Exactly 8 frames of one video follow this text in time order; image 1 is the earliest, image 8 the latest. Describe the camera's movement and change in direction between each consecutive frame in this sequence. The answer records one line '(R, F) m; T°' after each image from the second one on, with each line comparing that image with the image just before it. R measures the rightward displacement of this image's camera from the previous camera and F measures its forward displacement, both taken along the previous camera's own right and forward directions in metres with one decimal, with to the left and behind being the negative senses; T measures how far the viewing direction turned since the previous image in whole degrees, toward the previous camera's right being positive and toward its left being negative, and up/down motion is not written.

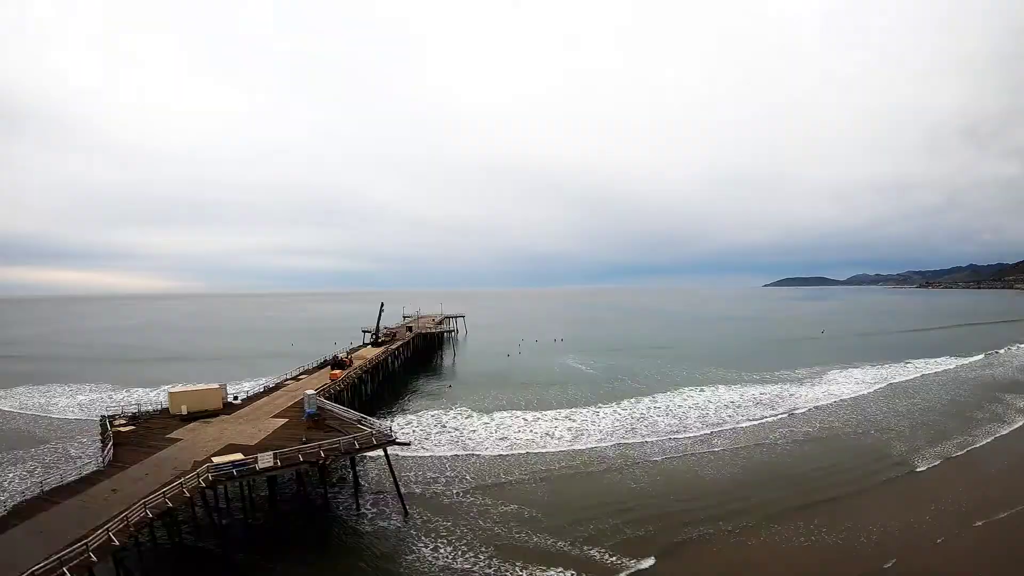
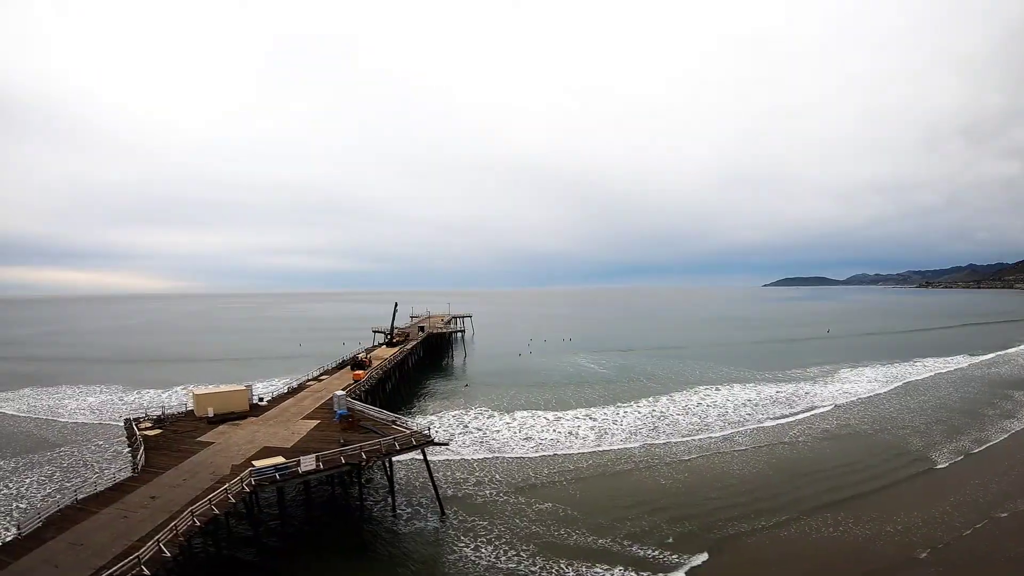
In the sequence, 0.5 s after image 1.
(-1.7, +0.2) m; +1°
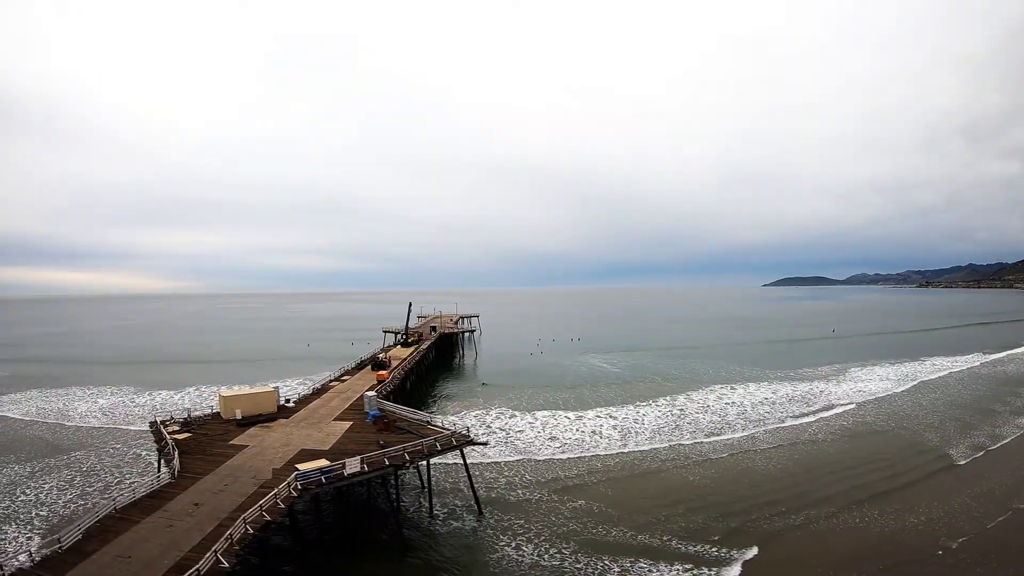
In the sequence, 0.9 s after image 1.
(-1.7, +0.2) m; +1°
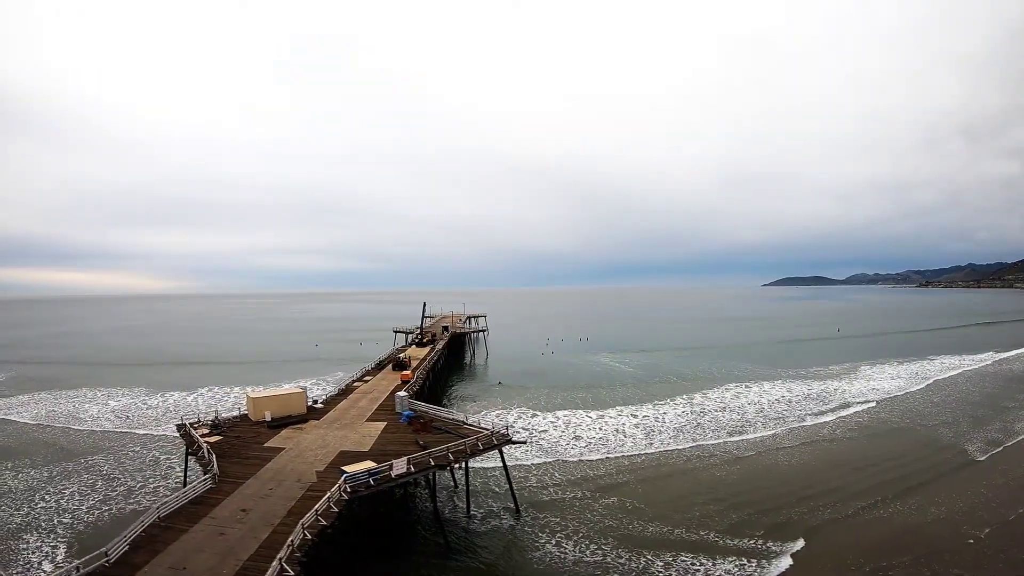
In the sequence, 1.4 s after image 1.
(-1.7, +0.2) m; +1°
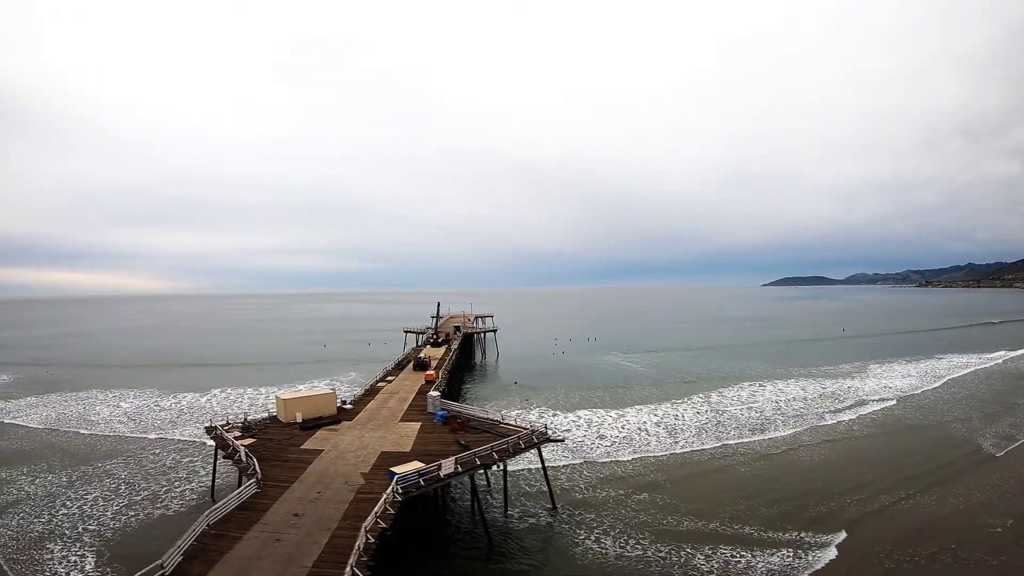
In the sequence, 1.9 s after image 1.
(-1.6, +0.2) m; +1°
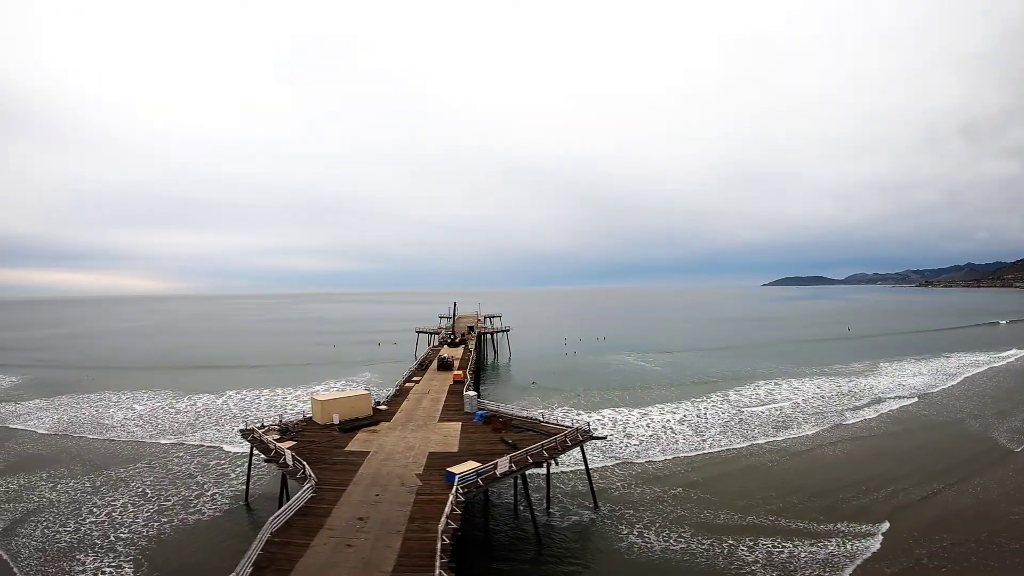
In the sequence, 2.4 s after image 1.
(-1.8, +0.2) m; +1°
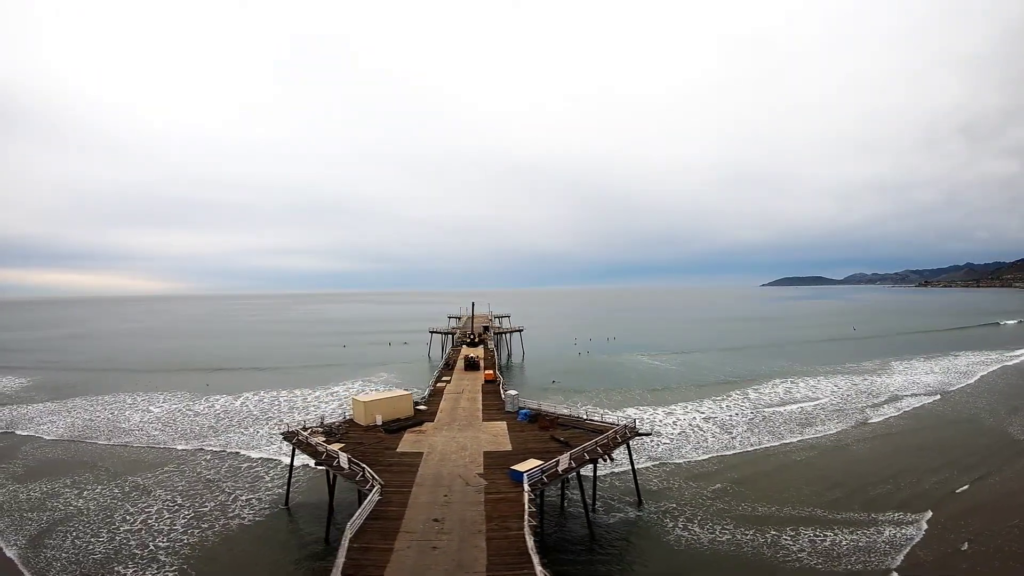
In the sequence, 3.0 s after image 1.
(-2.0, +0.2) m; +1°
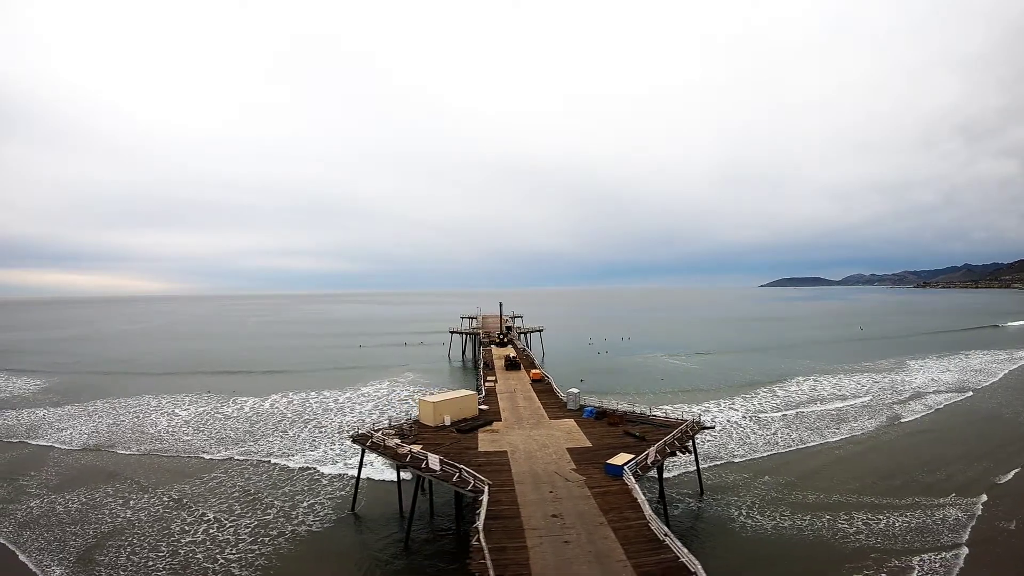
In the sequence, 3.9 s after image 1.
(-3.1, +0.2) m; +1°
